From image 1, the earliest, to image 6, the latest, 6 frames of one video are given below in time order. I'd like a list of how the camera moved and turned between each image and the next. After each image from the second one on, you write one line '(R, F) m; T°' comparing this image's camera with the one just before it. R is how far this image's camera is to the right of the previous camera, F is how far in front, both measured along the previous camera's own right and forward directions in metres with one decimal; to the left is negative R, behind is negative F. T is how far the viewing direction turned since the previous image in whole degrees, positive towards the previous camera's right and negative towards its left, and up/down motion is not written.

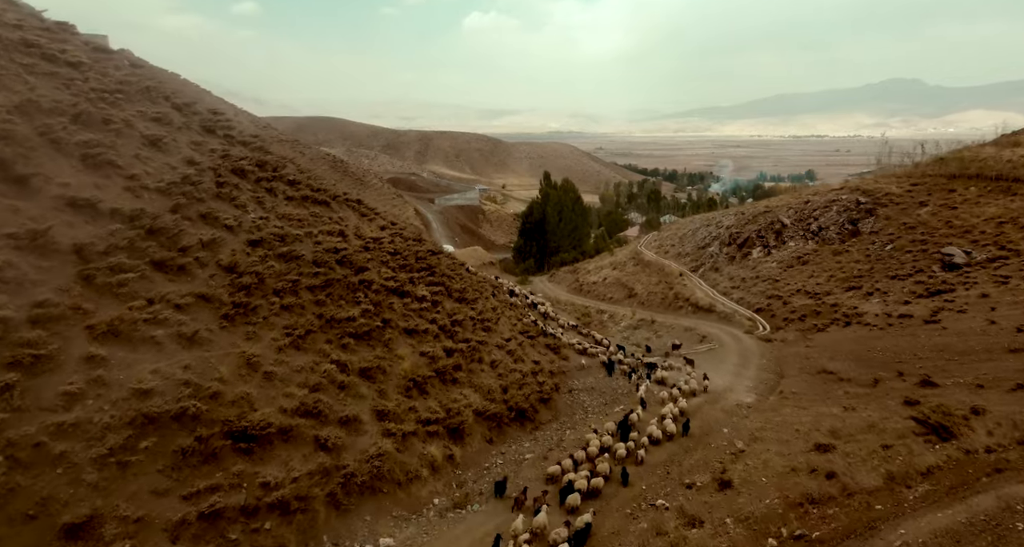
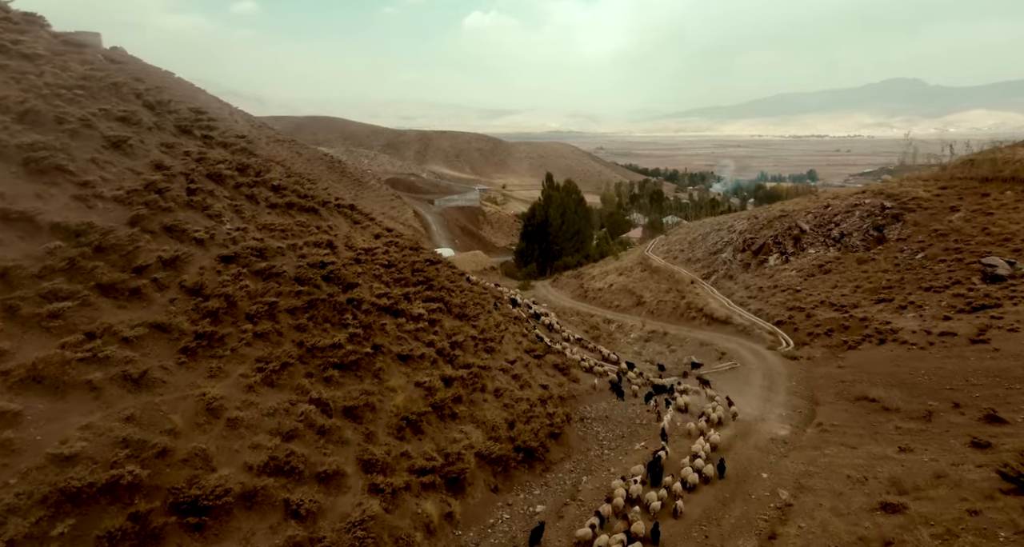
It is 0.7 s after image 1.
(-0.1, +1.4) m; 0°
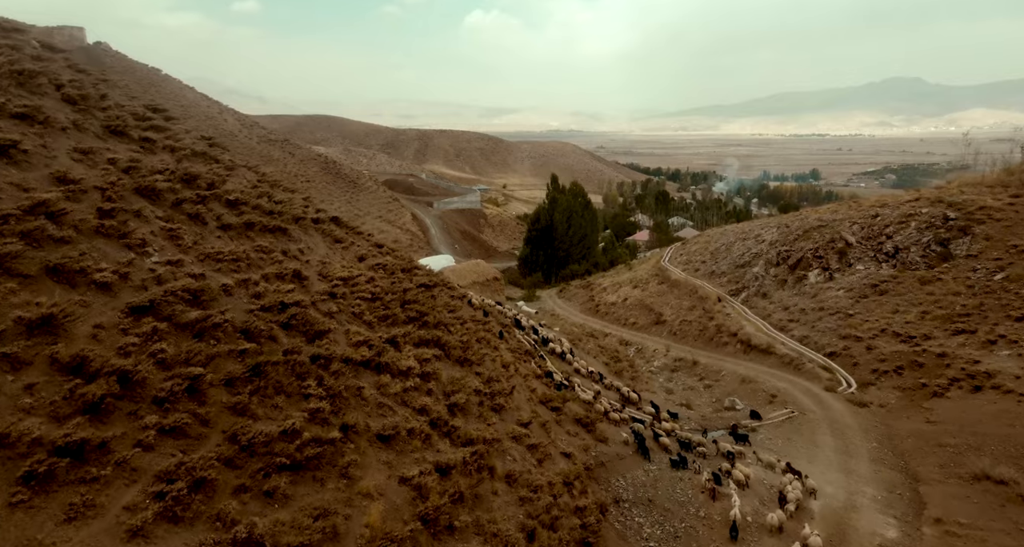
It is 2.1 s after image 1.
(-0.3, +2.9) m; 0°
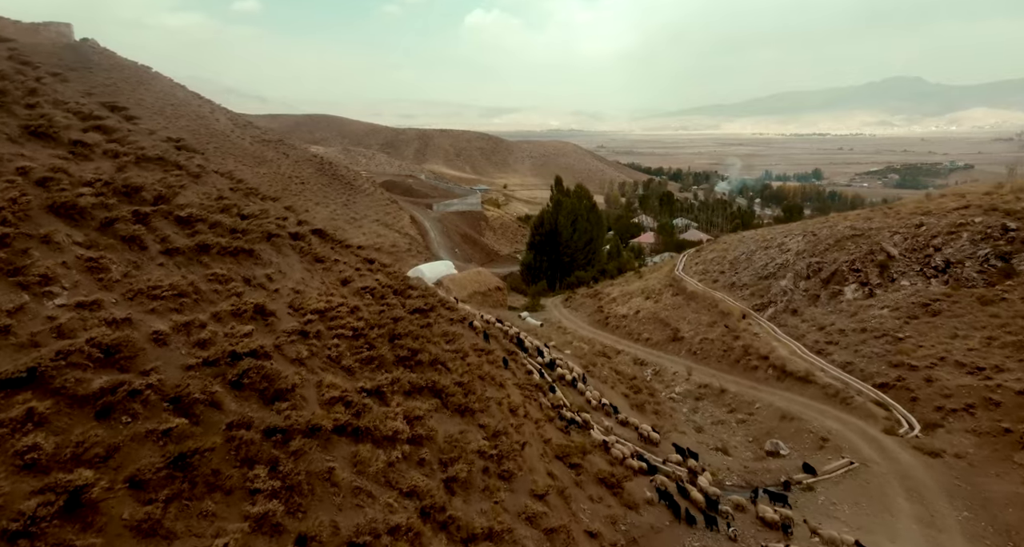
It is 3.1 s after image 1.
(-0.2, +2.1) m; 0°
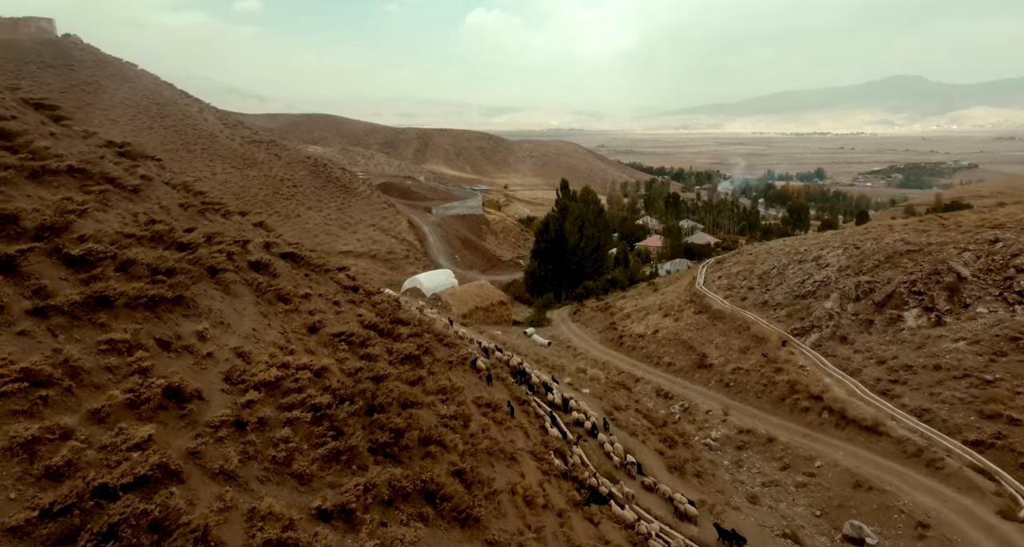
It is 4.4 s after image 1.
(-0.3, +2.8) m; 0°
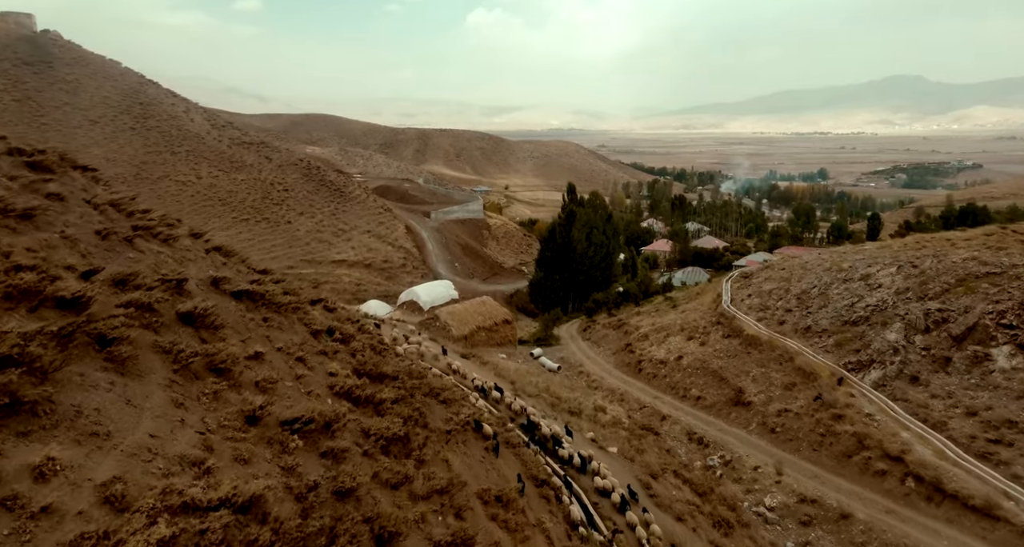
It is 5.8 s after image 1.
(-0.3, +2.9) m; 0°
